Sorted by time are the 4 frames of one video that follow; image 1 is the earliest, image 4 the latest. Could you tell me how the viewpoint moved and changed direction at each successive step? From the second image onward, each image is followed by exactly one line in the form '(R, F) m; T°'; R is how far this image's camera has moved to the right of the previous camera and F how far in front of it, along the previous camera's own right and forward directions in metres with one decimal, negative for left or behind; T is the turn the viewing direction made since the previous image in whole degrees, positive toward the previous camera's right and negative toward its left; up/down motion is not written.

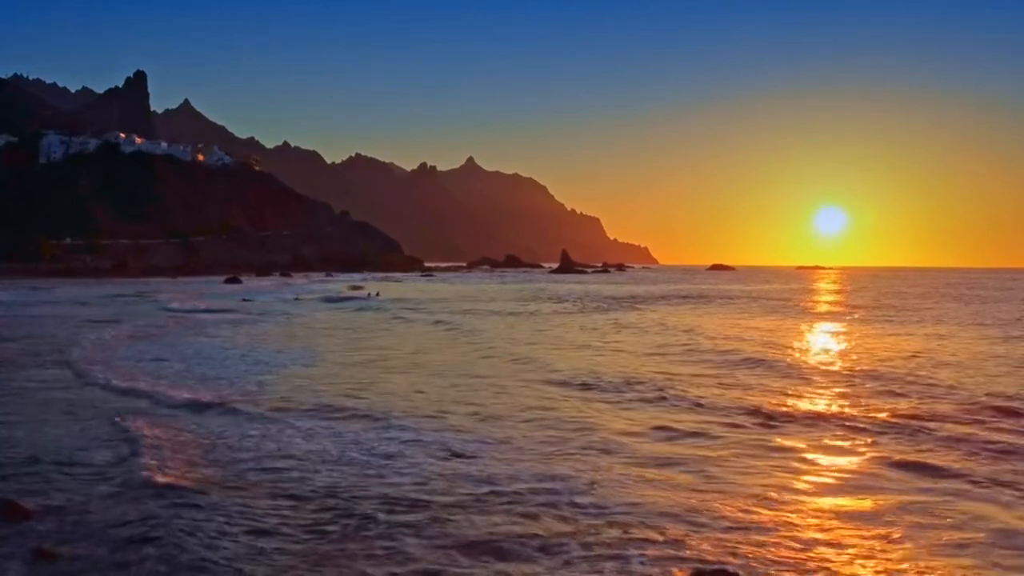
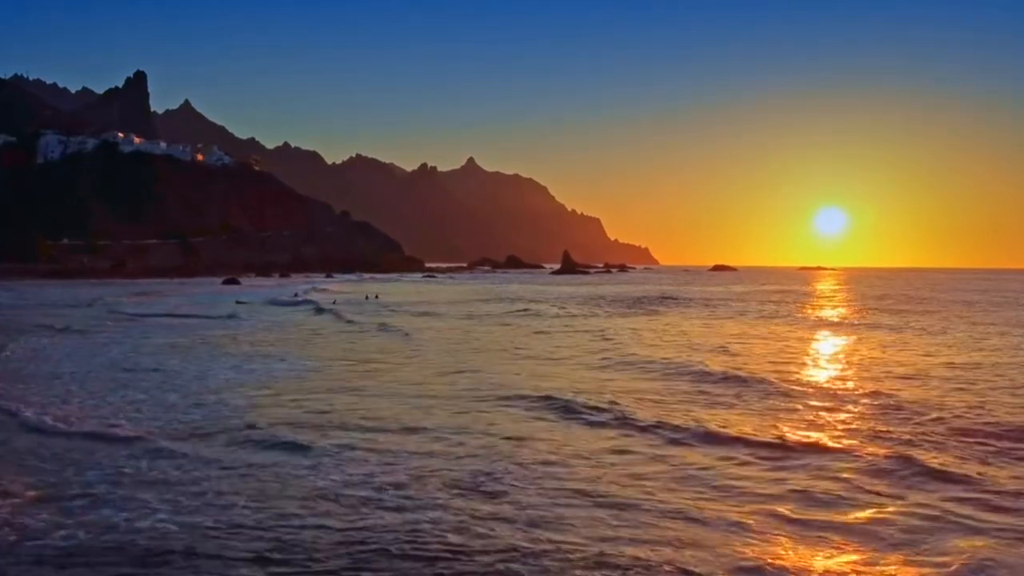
(-0.1, +0.5) m; 0°
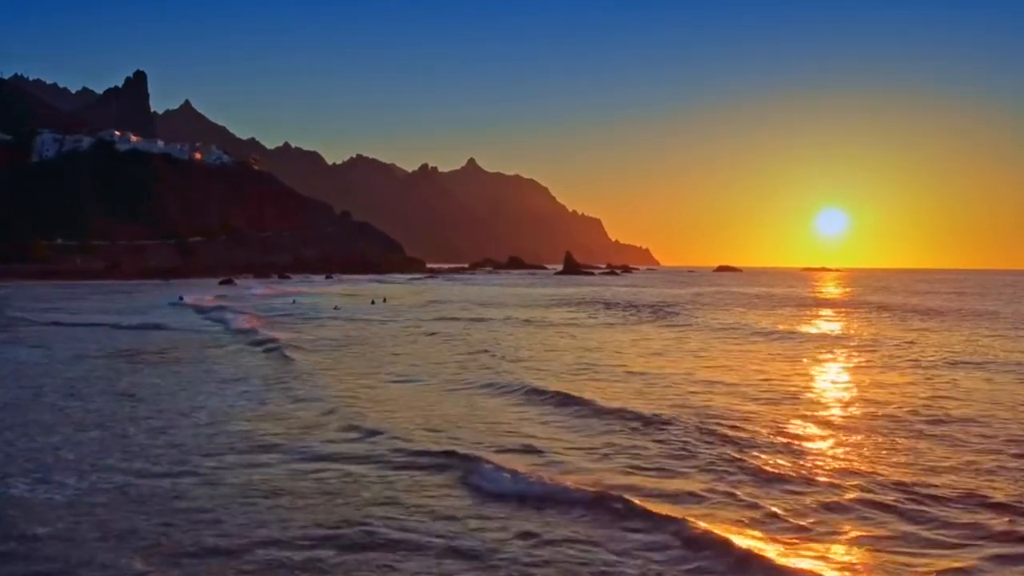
(-0.3, +1.4) m; 0°
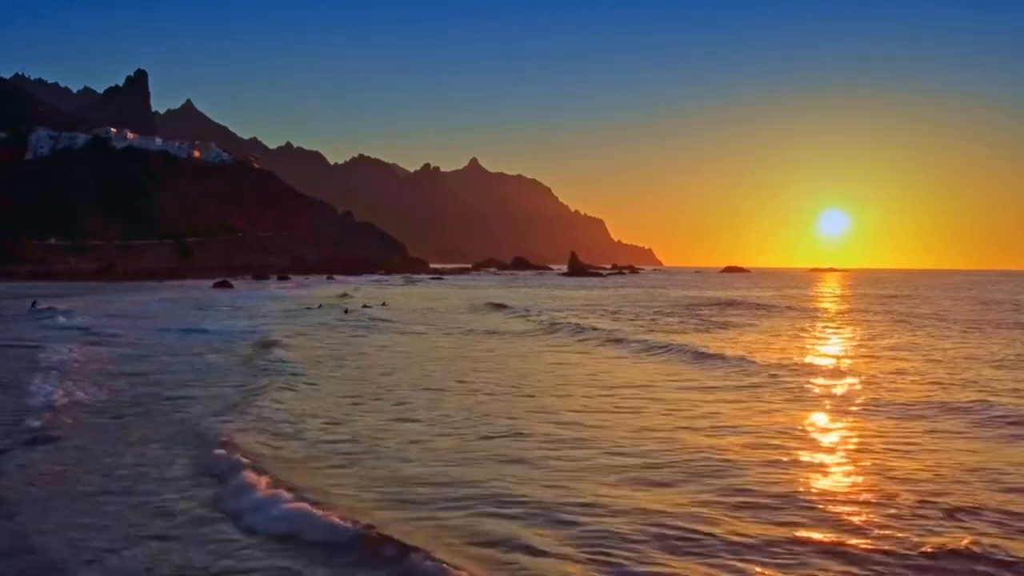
(-0.5, +2.0) m; 0°
